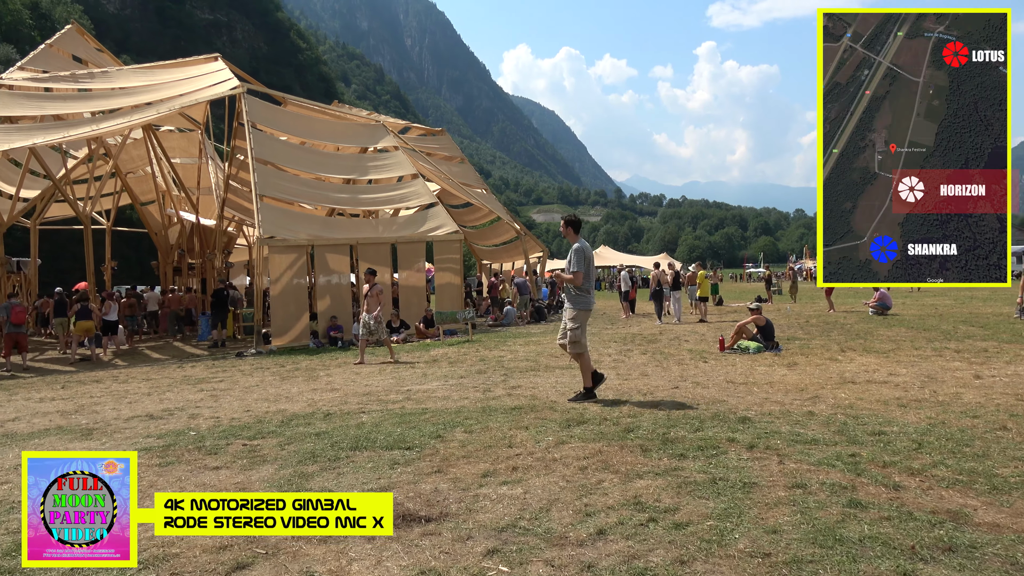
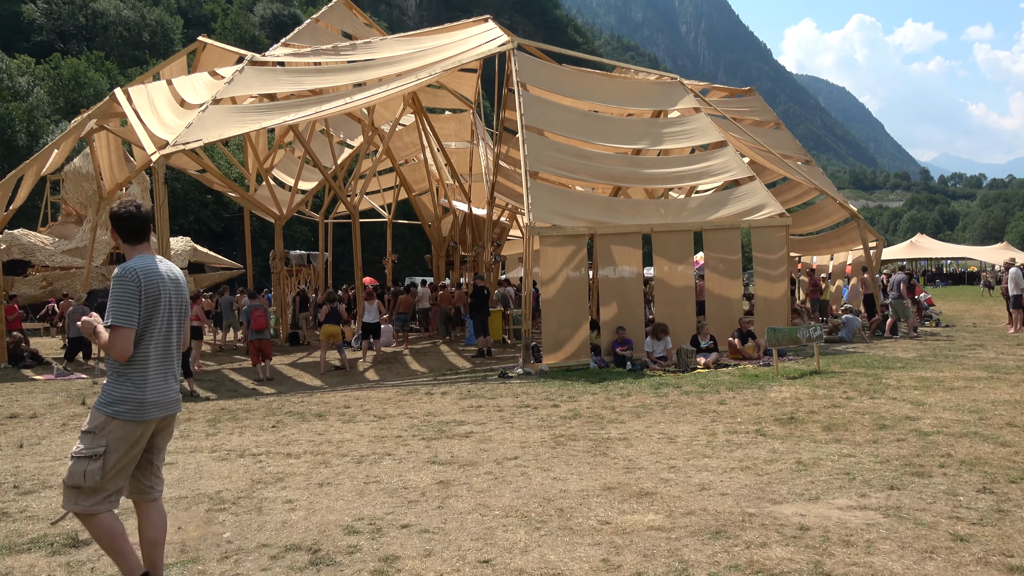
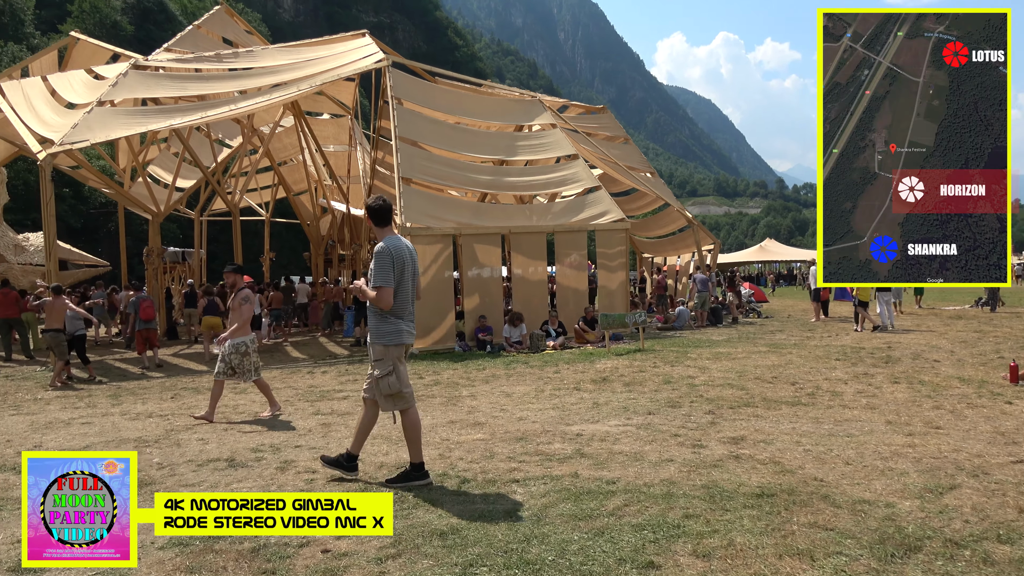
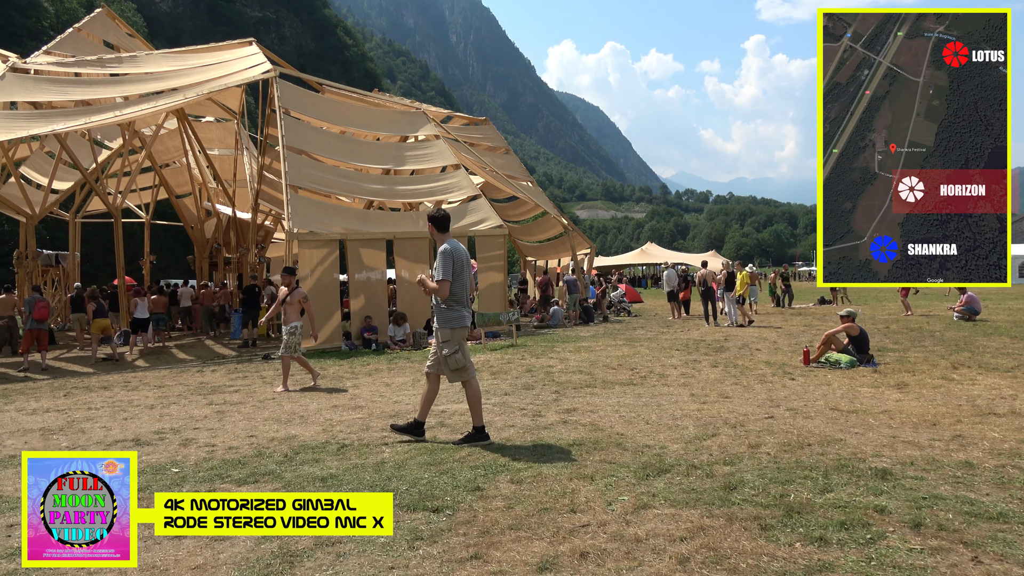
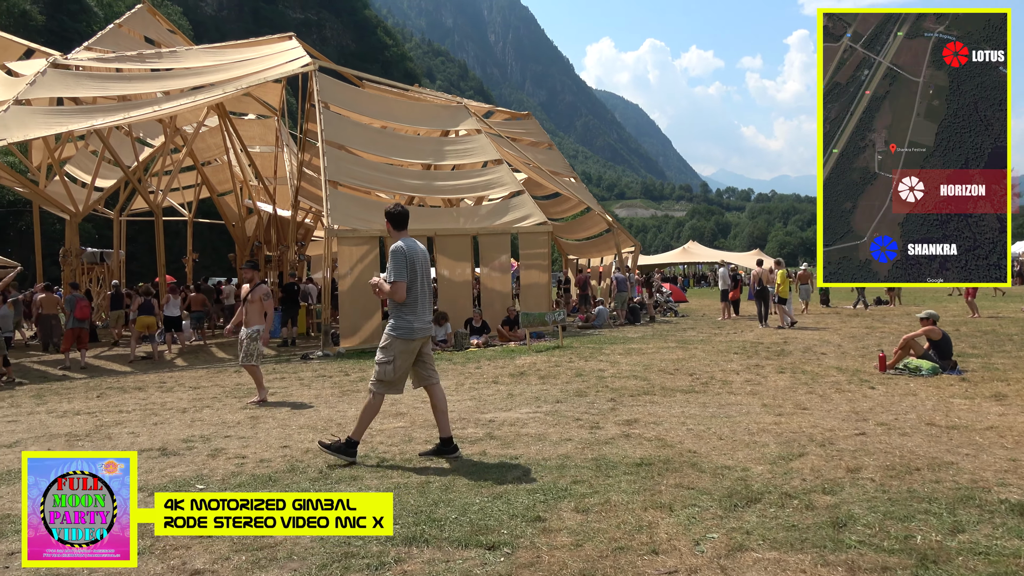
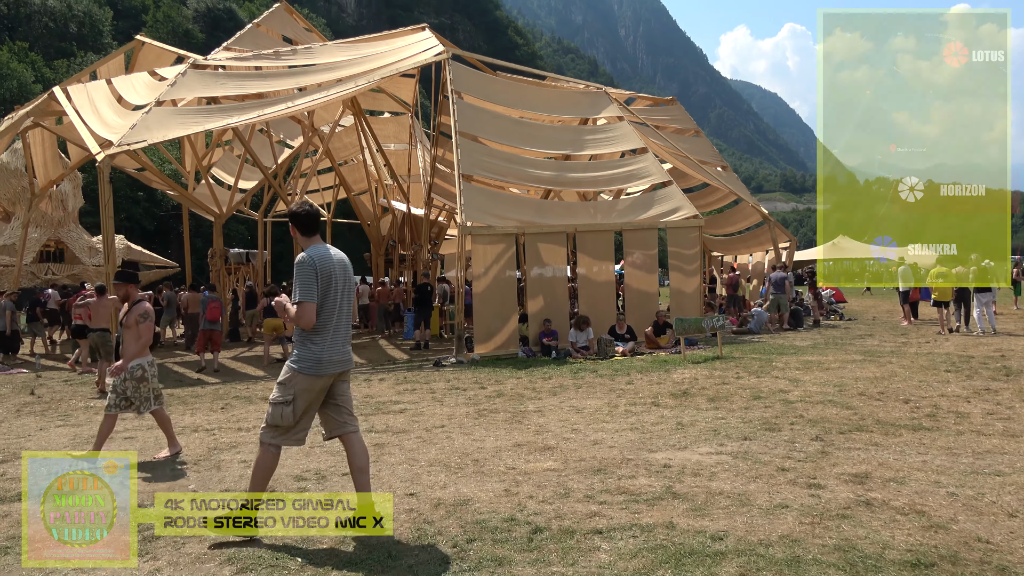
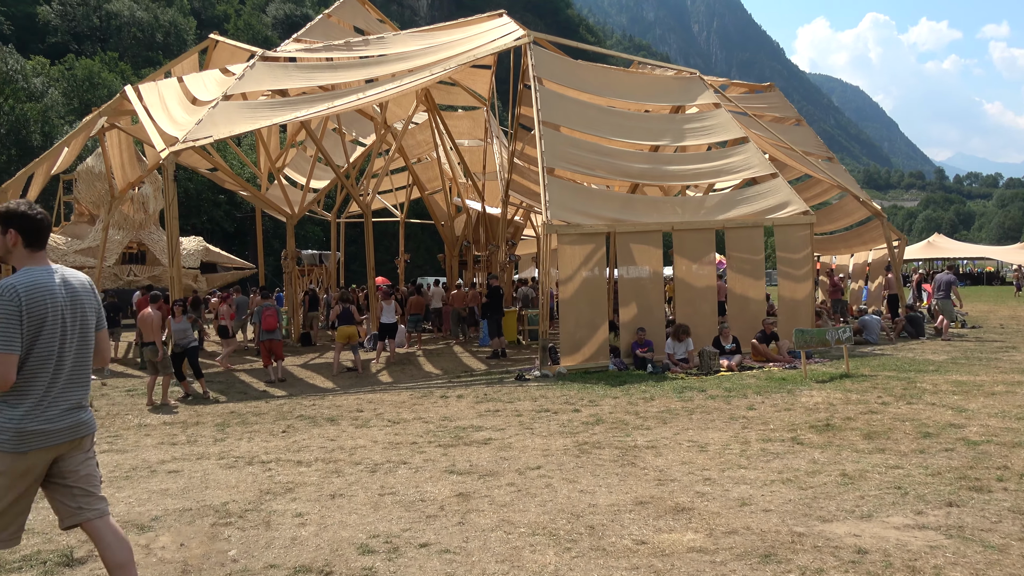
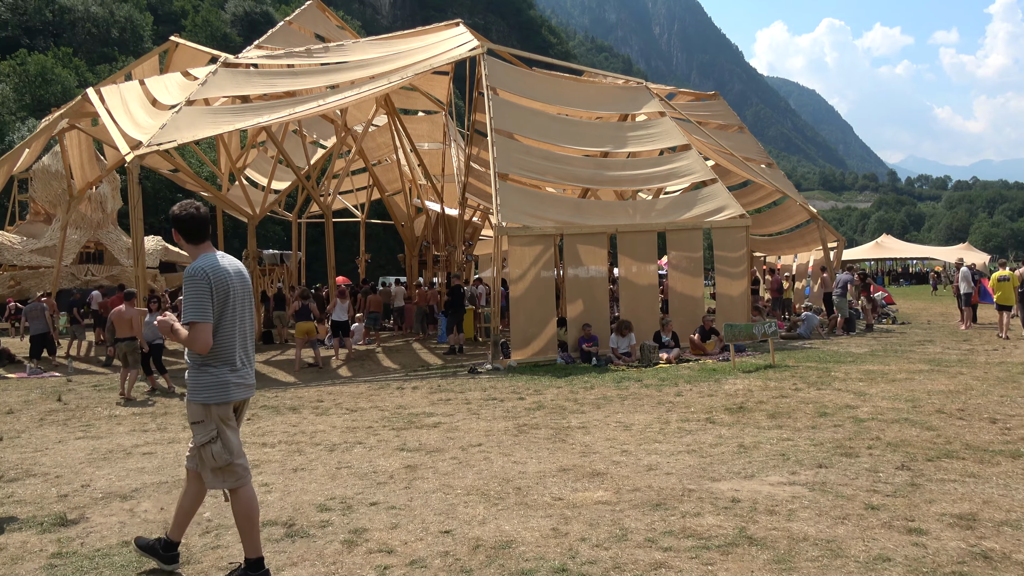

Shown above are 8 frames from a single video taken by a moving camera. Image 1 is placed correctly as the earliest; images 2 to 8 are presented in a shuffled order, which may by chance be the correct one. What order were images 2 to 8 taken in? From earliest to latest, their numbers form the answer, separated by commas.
4, 5, 3, 6, 8, 2, 7
